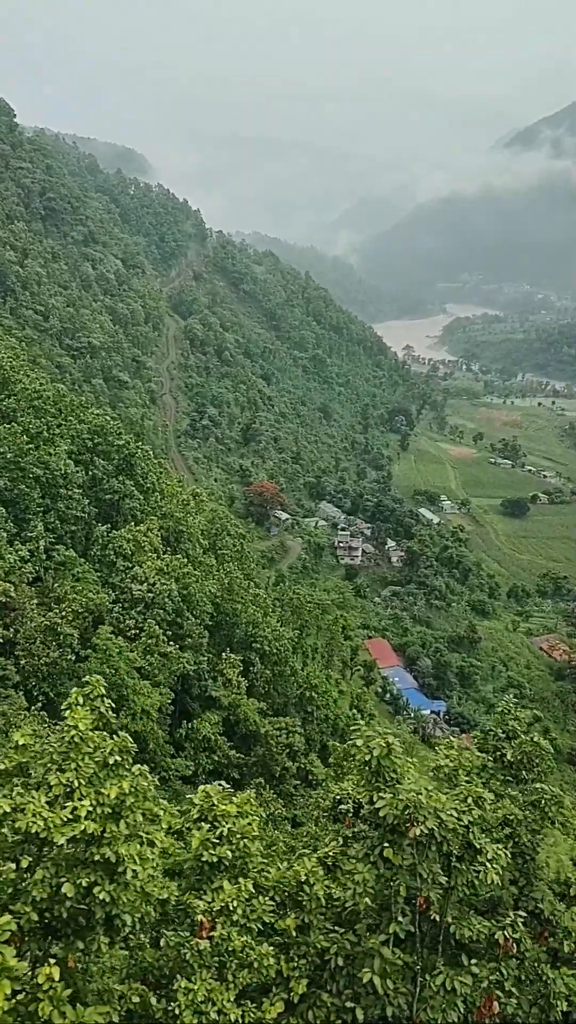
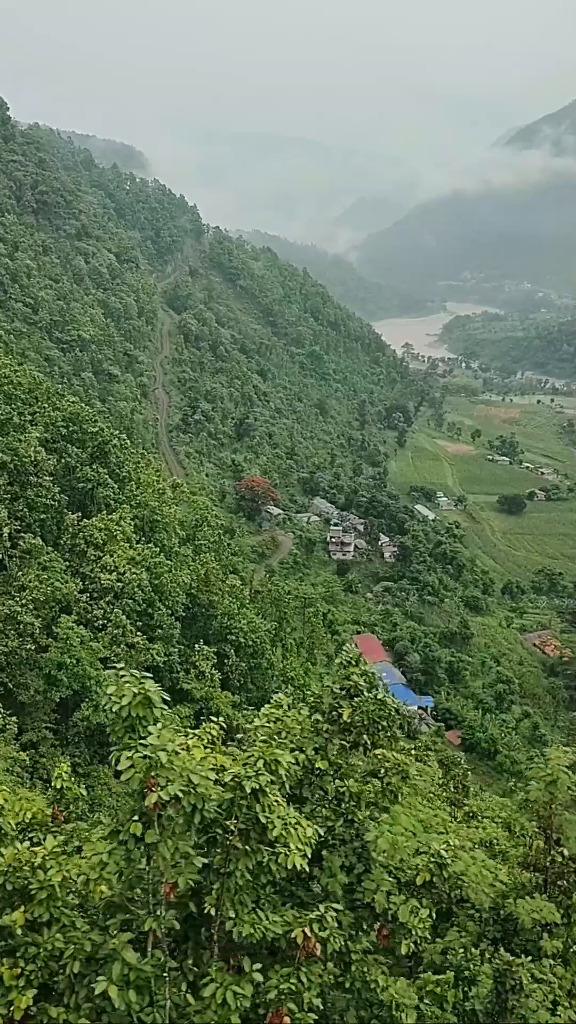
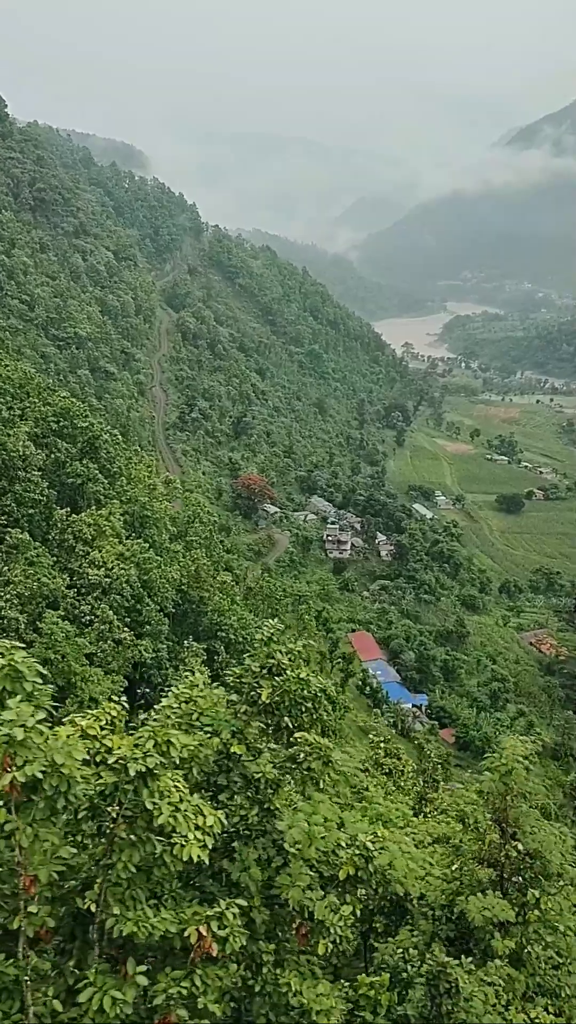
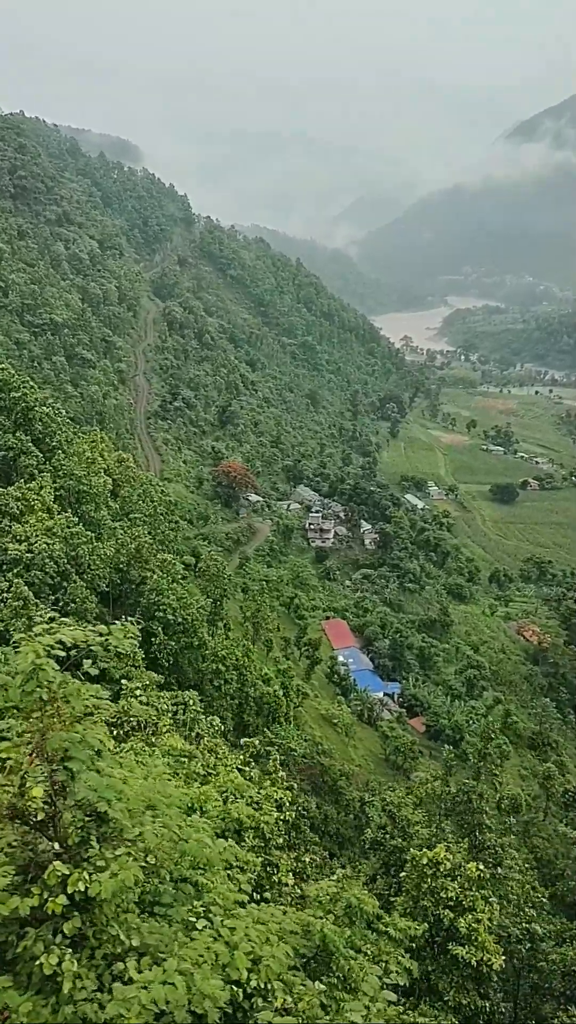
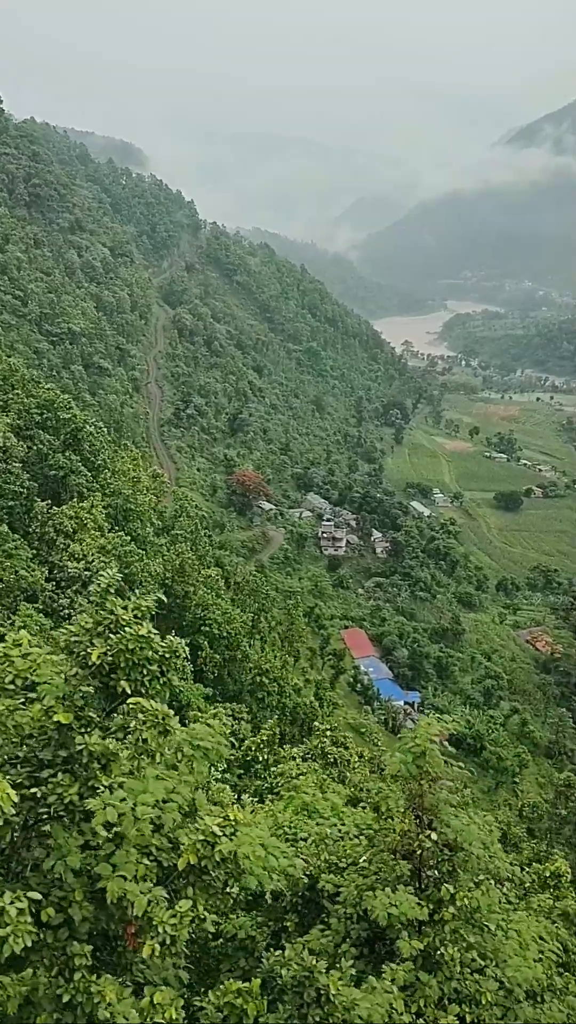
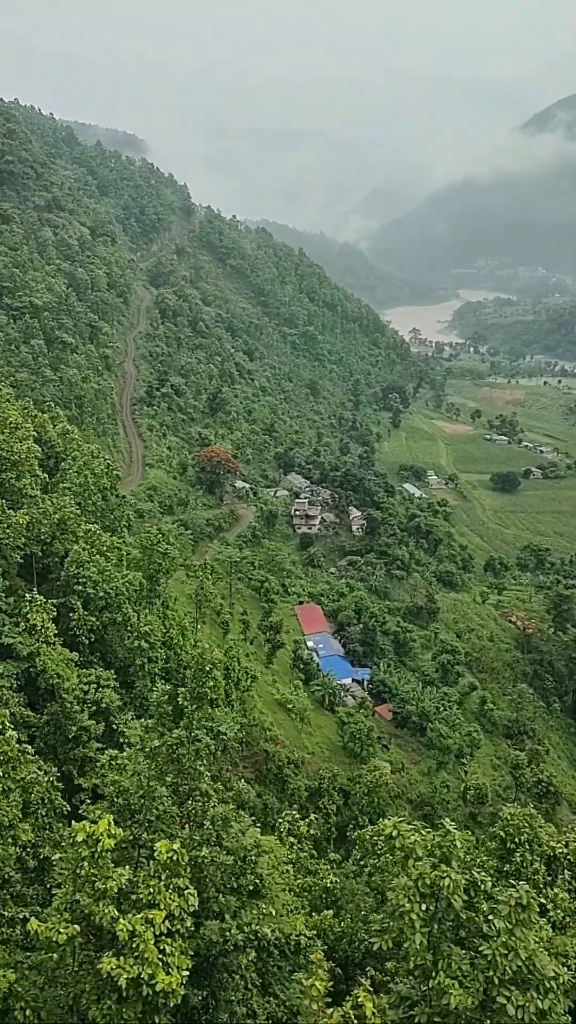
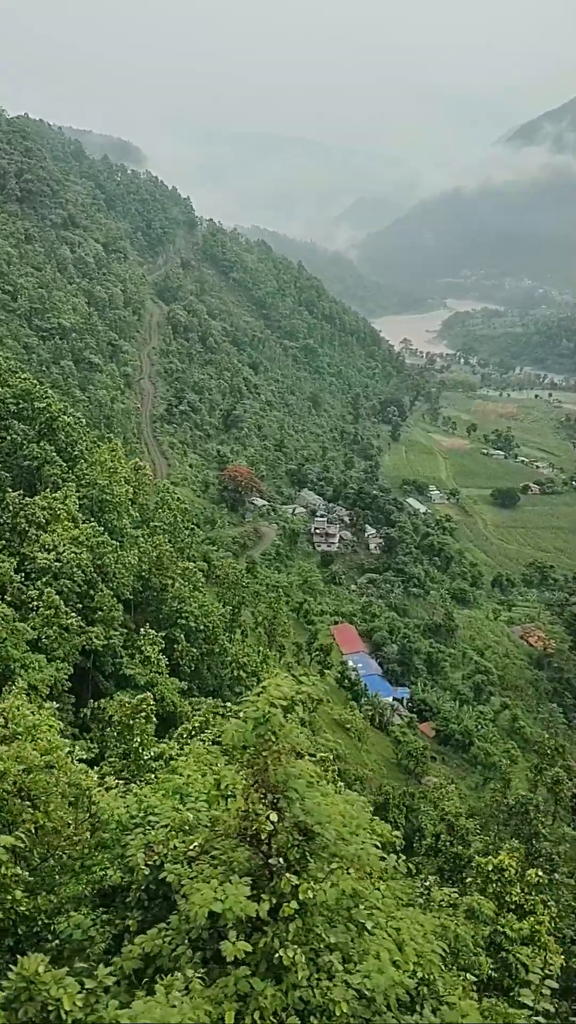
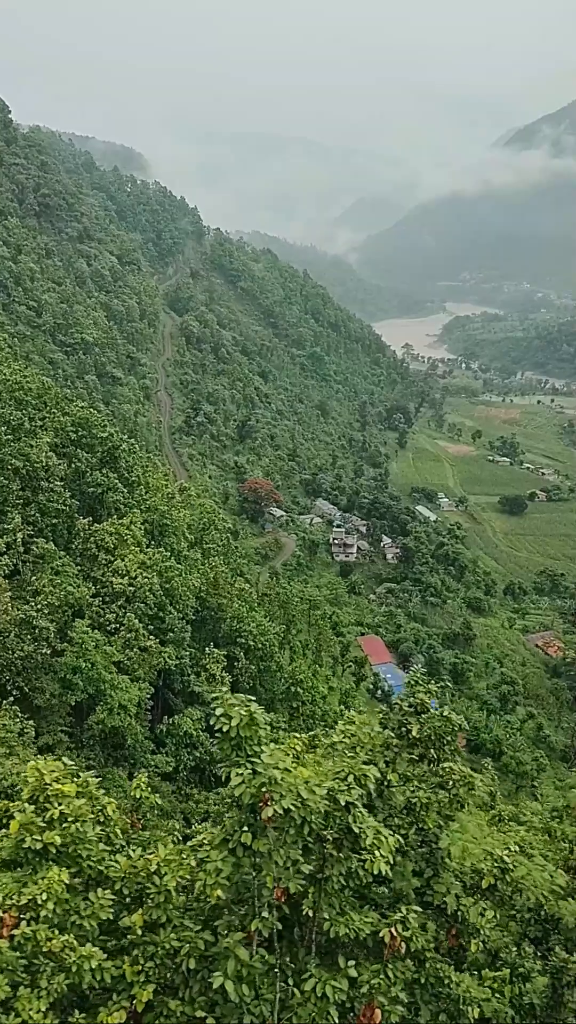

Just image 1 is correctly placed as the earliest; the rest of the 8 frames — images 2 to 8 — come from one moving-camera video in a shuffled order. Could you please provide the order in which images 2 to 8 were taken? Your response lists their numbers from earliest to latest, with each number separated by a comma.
8, 2, 3, 5, 7, 4, 6
